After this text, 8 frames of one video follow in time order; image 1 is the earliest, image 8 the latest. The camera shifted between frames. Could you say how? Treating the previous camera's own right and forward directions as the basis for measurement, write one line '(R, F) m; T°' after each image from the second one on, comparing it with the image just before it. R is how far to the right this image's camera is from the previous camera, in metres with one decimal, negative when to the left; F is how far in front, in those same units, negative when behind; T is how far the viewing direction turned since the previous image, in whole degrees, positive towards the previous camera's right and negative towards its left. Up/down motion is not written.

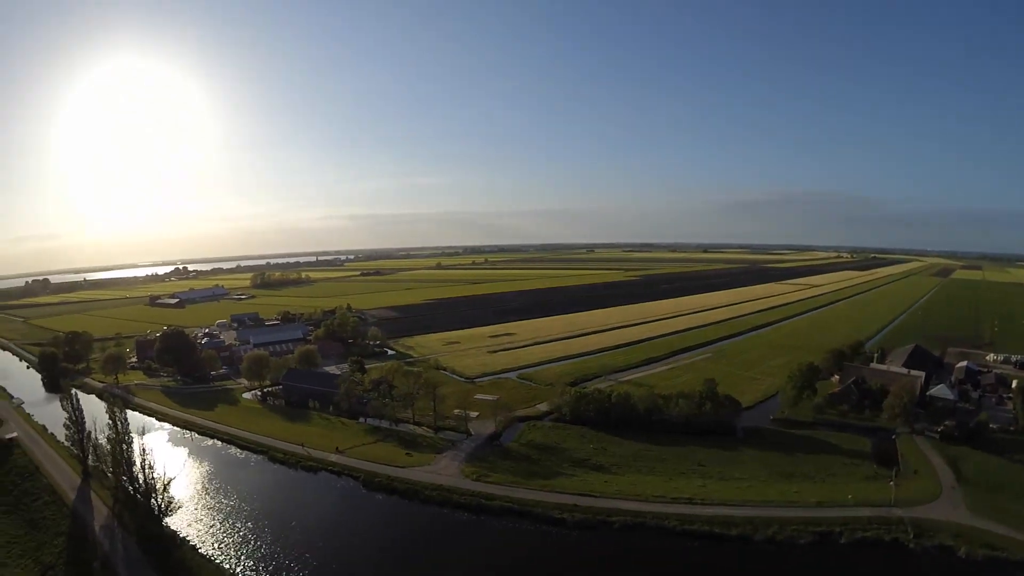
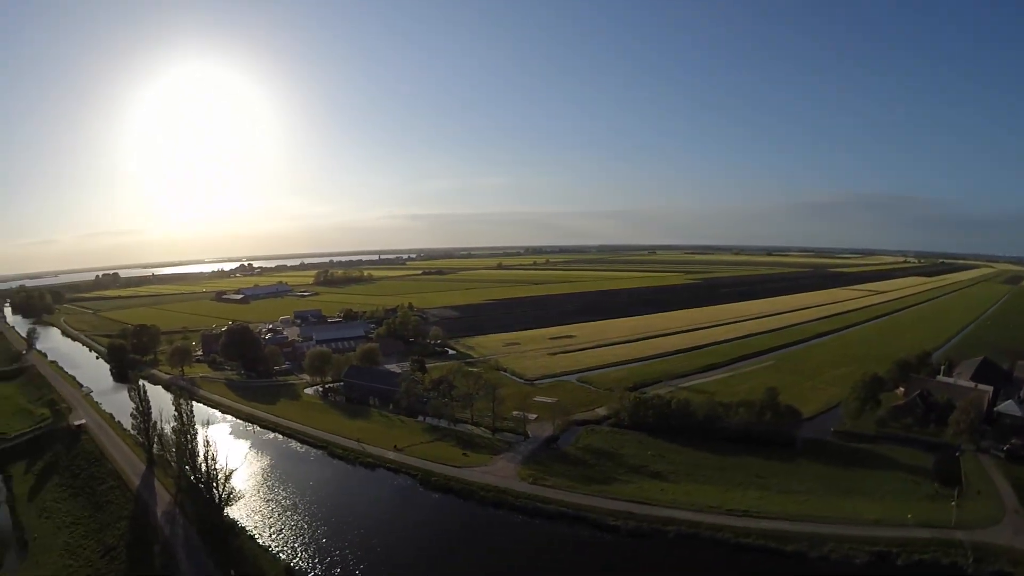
(+2.2, +0.4) m; -7°
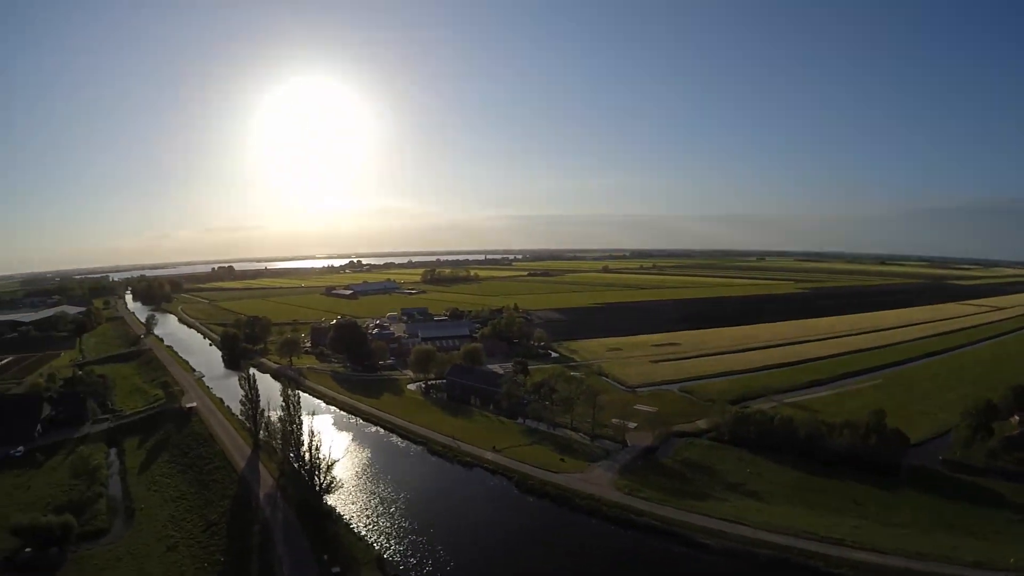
(+4.0, +0.9) m; -13°
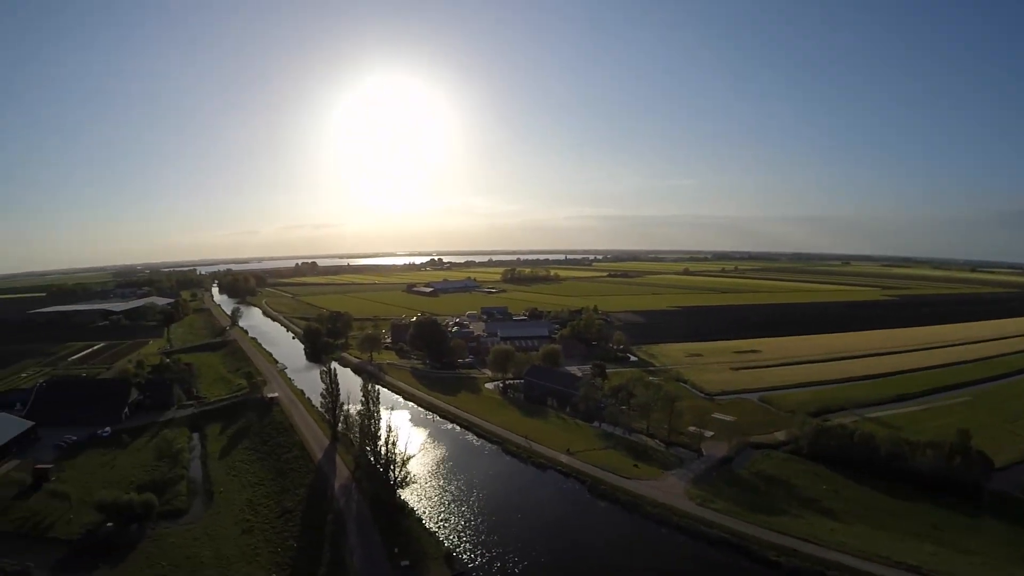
(+3.1, +0.6) m; -10°
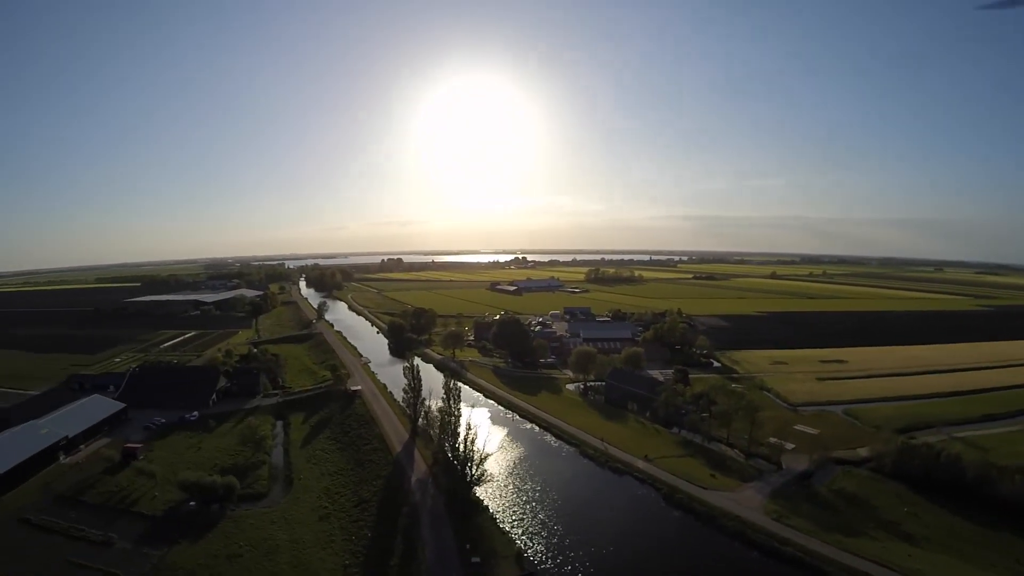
(+3.4, +0.6) m; -10°
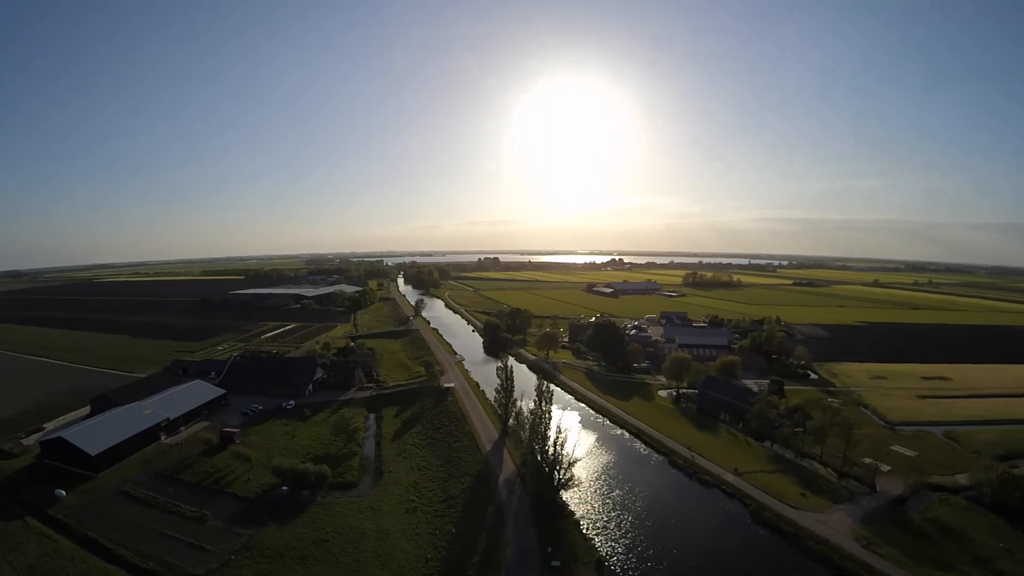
(+3.8, +0.7) m; -12°
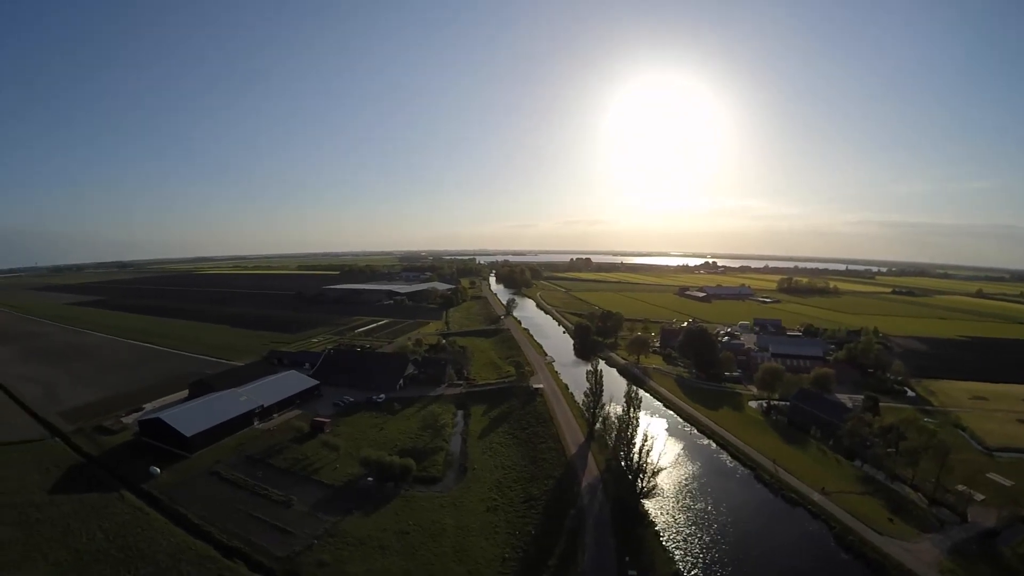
(+3.7, +0.7) m; -11°
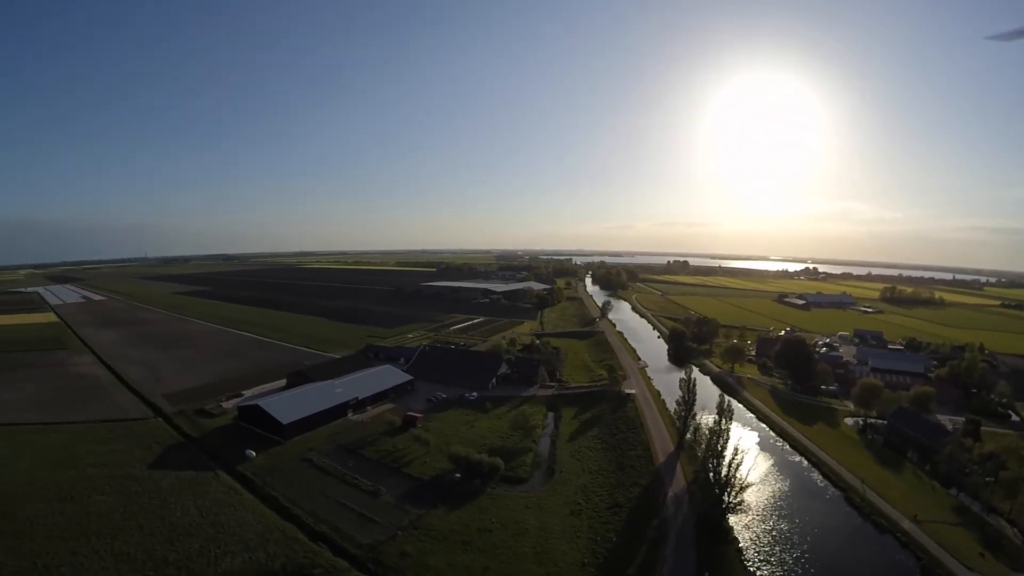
(+3.8, +0.7) m; -12°
